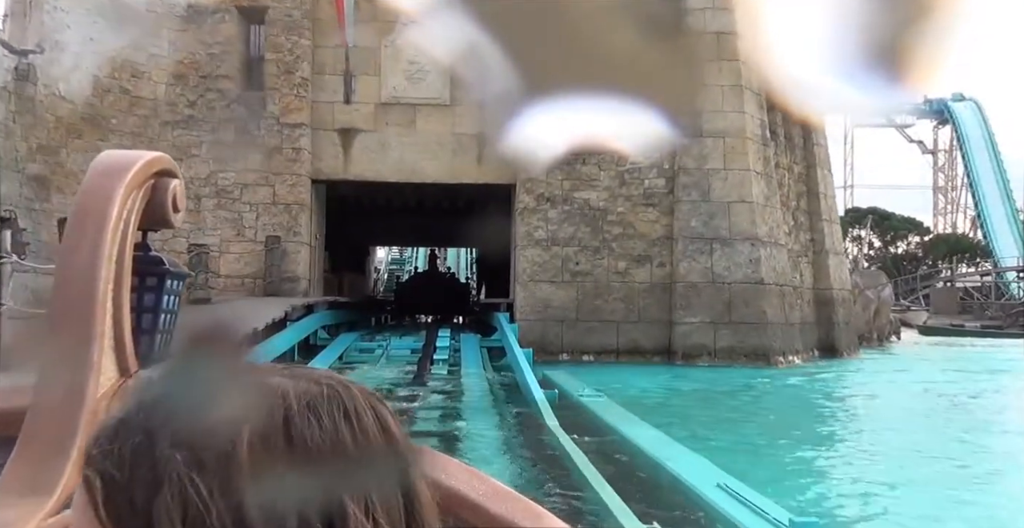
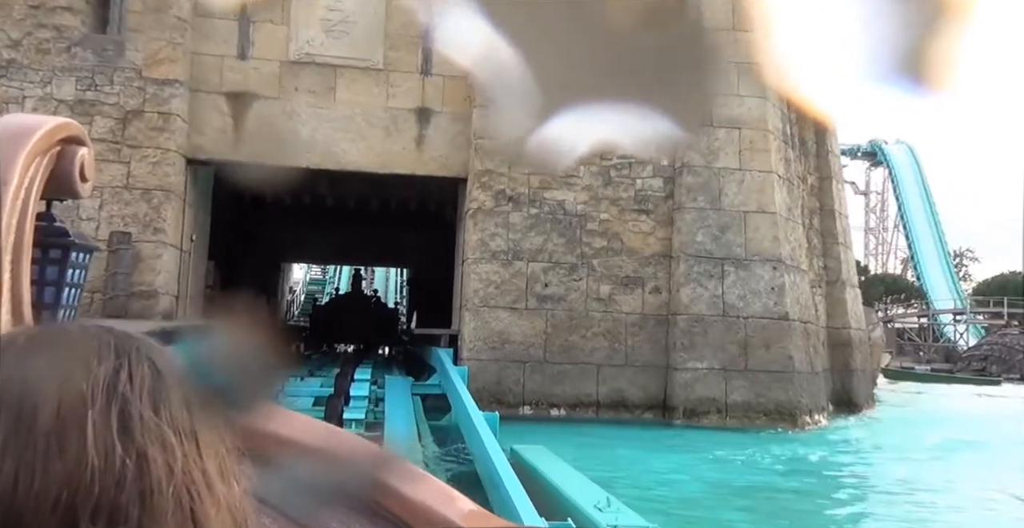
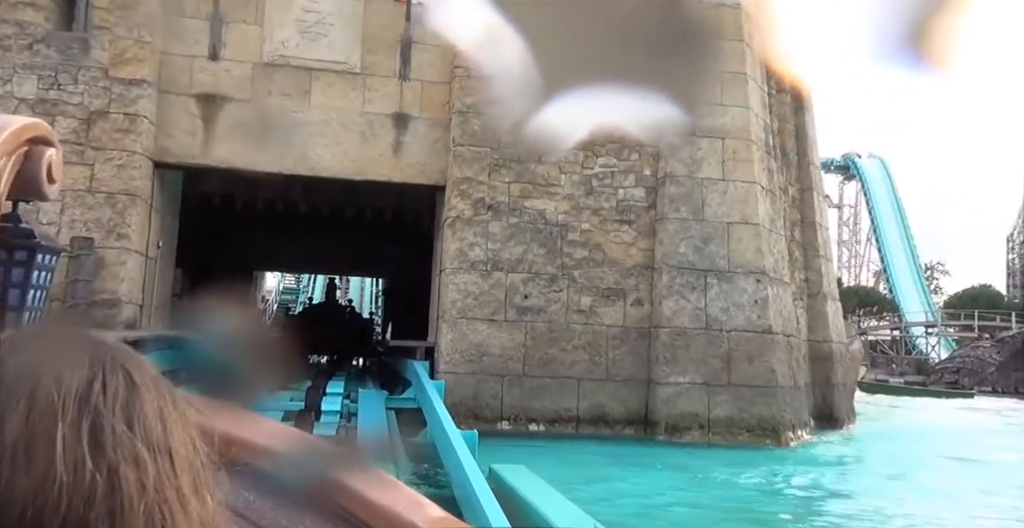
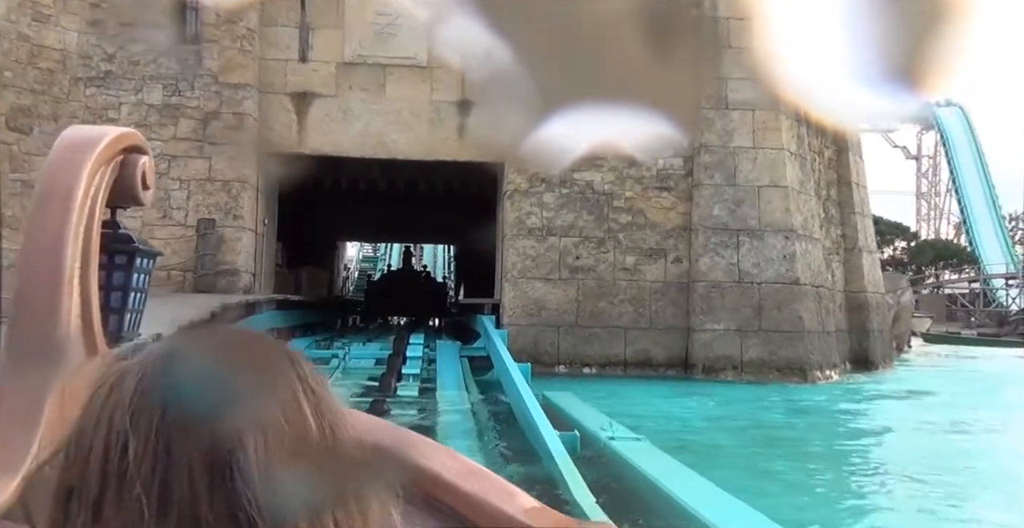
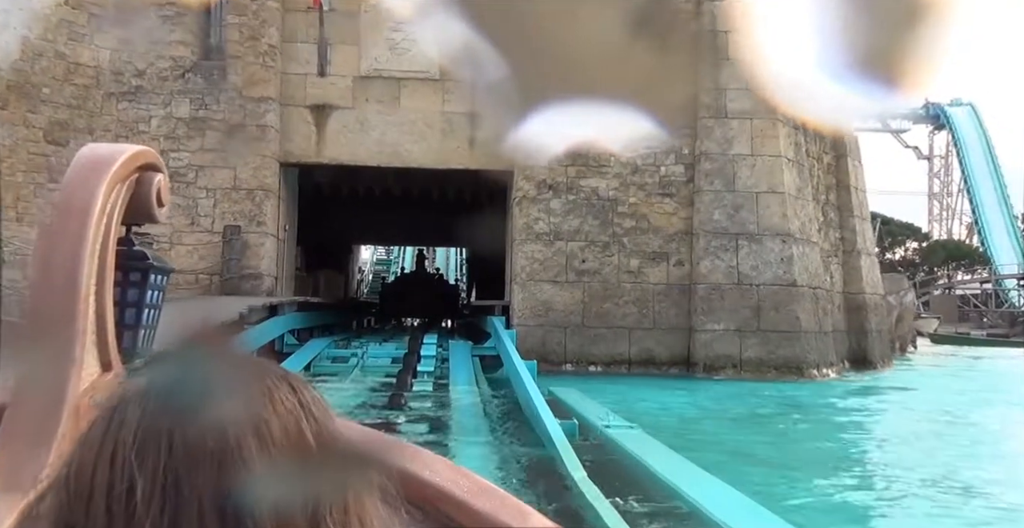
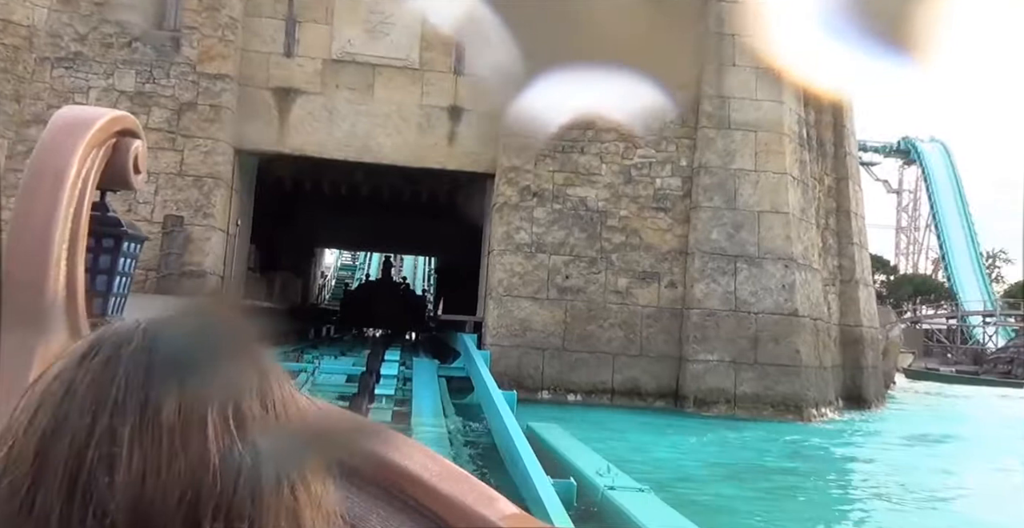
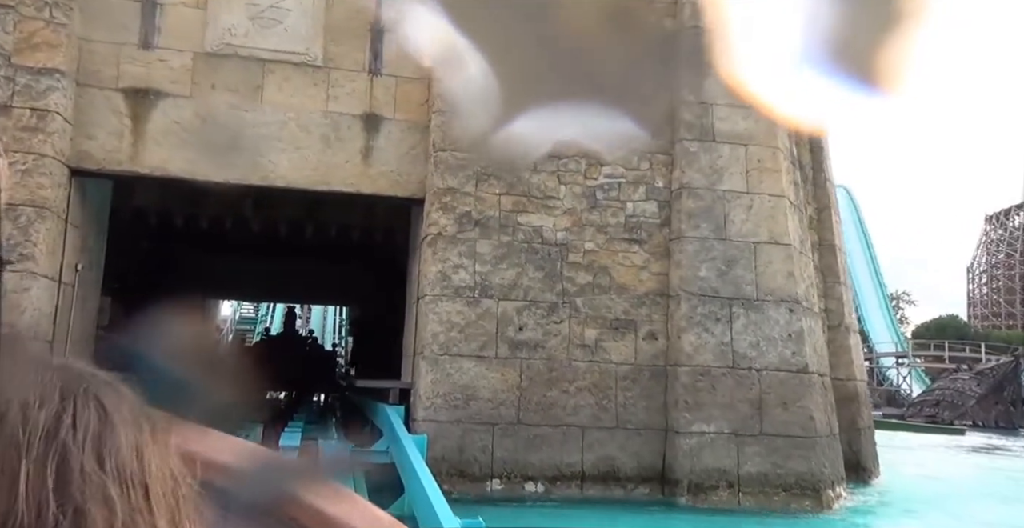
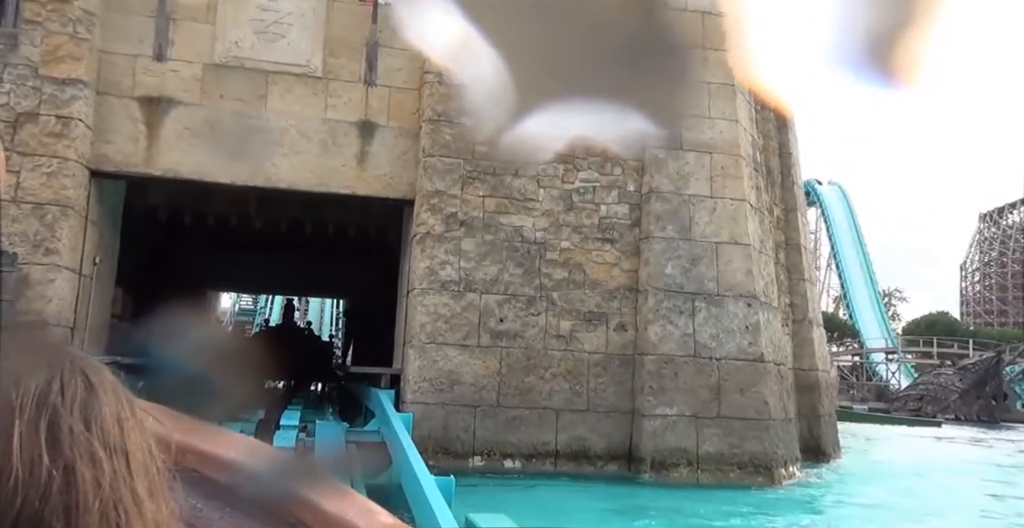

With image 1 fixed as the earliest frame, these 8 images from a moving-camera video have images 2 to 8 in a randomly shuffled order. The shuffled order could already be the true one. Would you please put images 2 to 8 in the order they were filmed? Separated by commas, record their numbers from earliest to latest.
5, 4, 6, 2, 3, 8, 7
